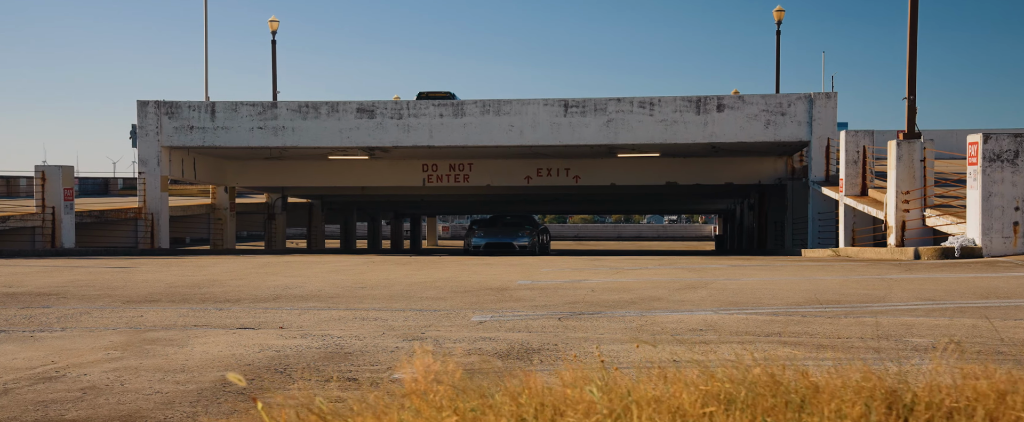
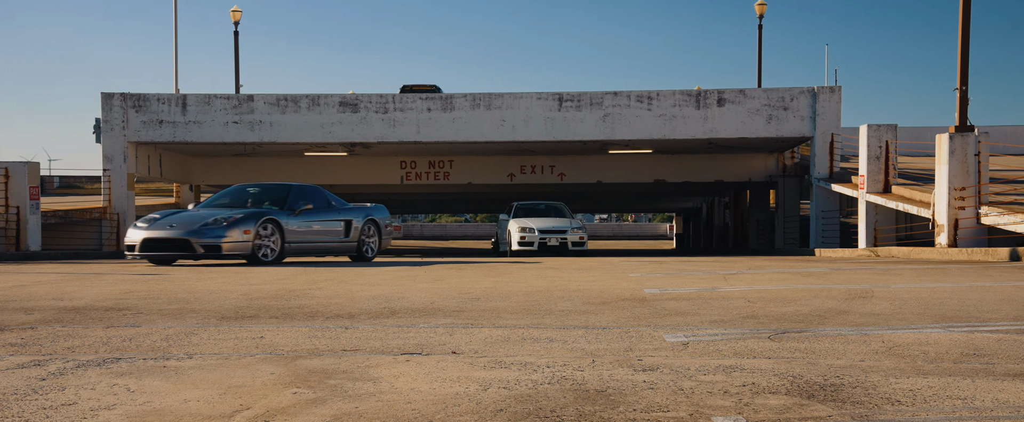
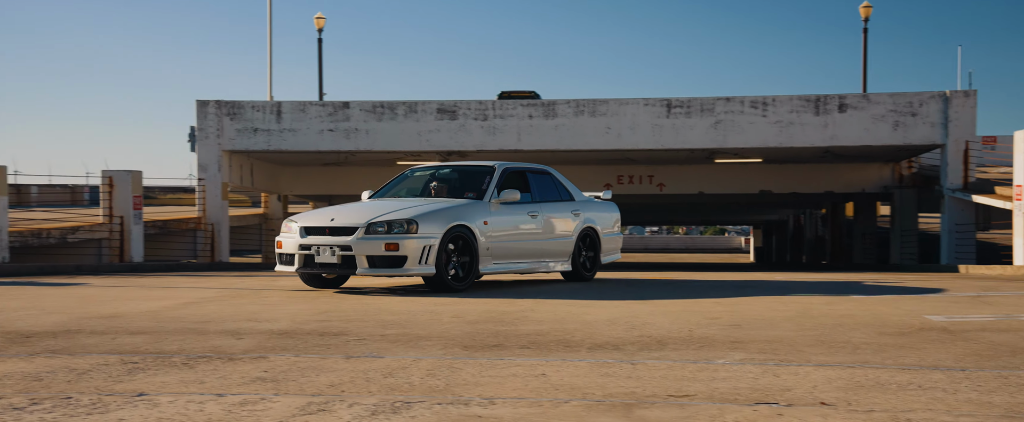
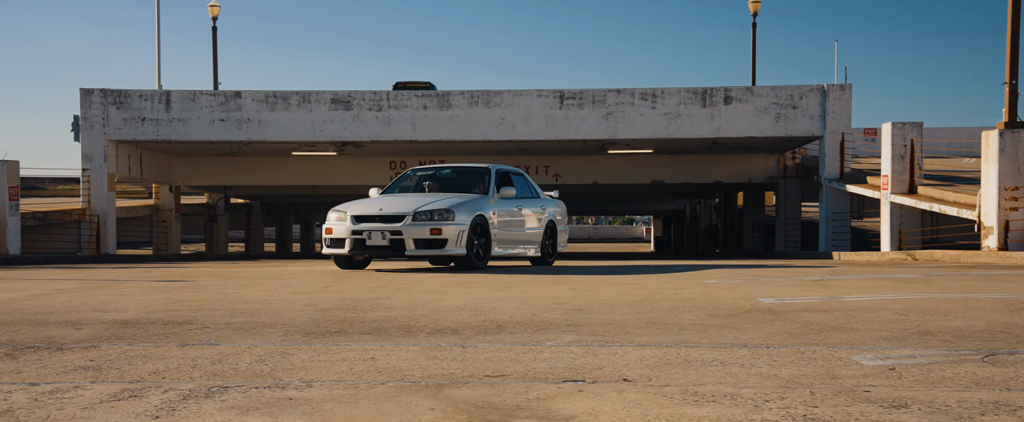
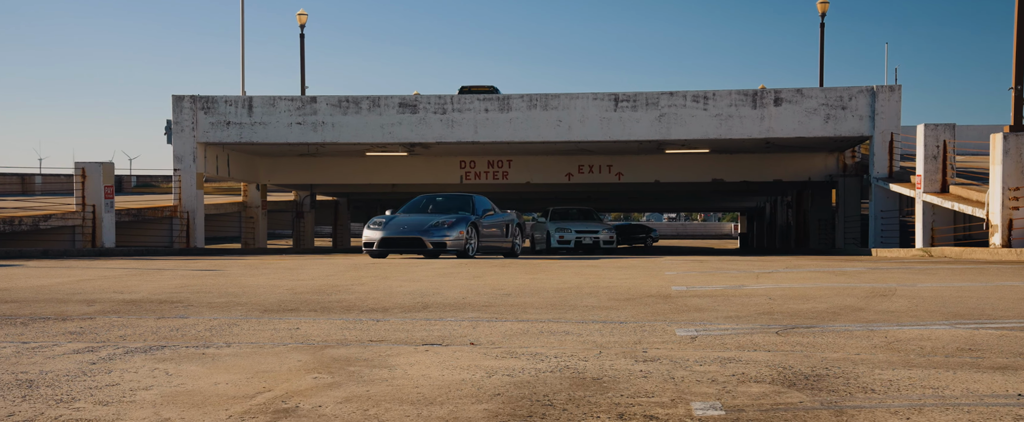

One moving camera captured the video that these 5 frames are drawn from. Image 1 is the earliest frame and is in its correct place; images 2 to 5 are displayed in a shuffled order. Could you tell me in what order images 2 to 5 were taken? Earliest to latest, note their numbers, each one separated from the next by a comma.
5, 2, 4, 3
